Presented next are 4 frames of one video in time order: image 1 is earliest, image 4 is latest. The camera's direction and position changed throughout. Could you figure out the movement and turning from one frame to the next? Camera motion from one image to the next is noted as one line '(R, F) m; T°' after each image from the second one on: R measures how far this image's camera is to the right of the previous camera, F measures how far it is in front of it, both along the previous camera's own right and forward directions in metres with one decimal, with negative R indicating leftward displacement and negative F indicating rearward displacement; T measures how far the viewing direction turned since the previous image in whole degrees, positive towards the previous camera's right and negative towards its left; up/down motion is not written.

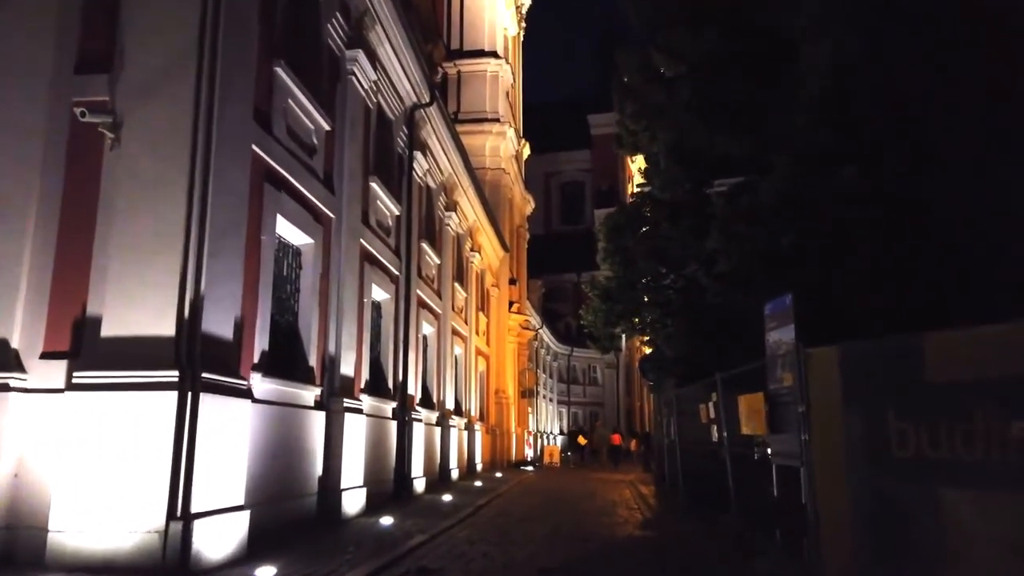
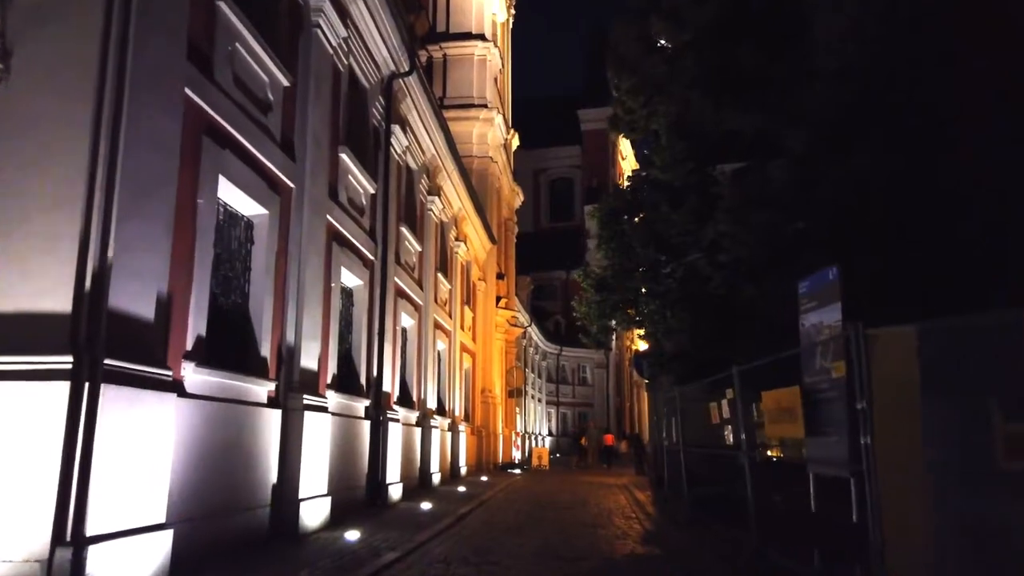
(0.0, +1.5) m; +1°
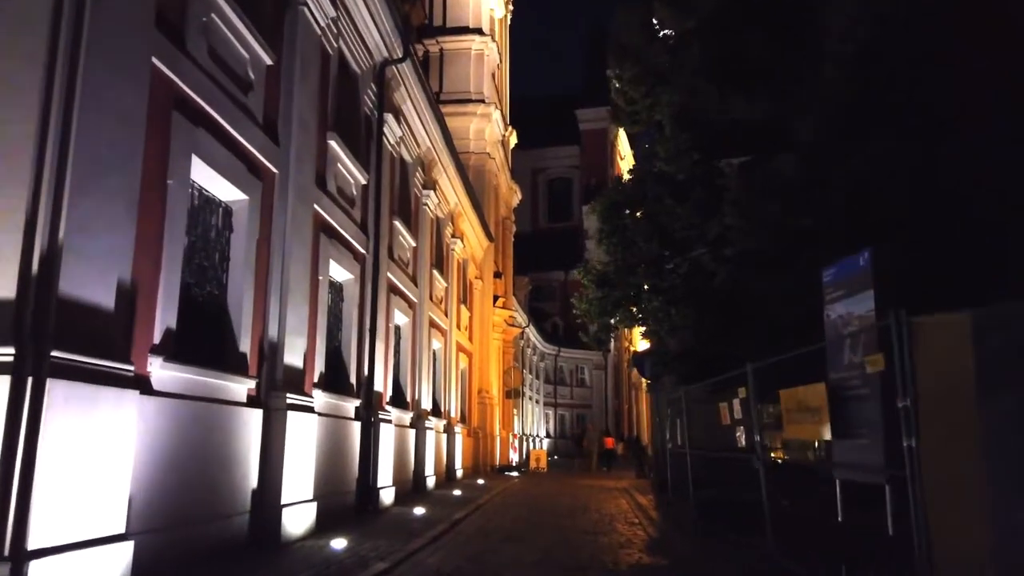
(0.0, +0.7) m; 0°
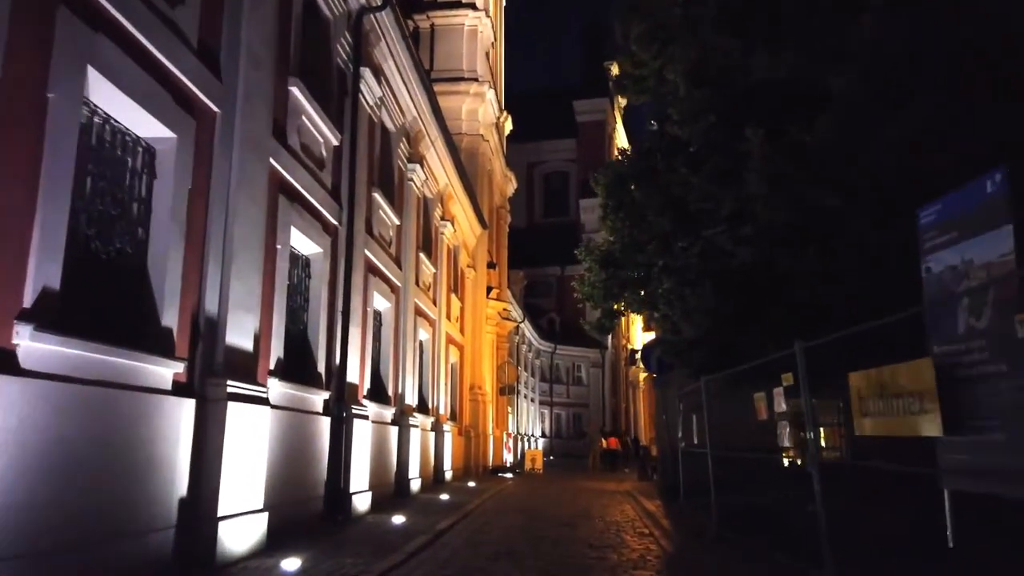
(0.0, +1.8) m; 0°
